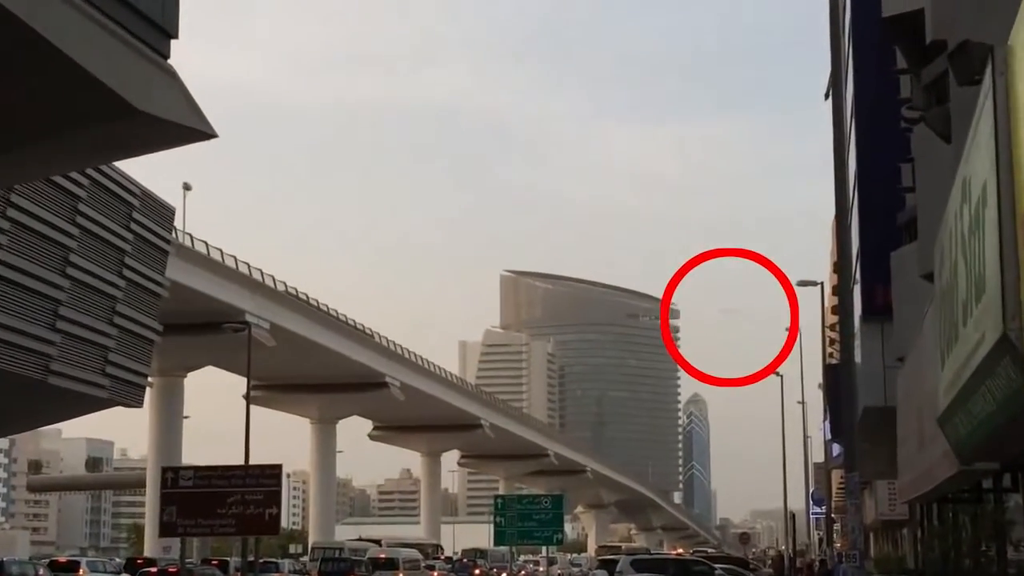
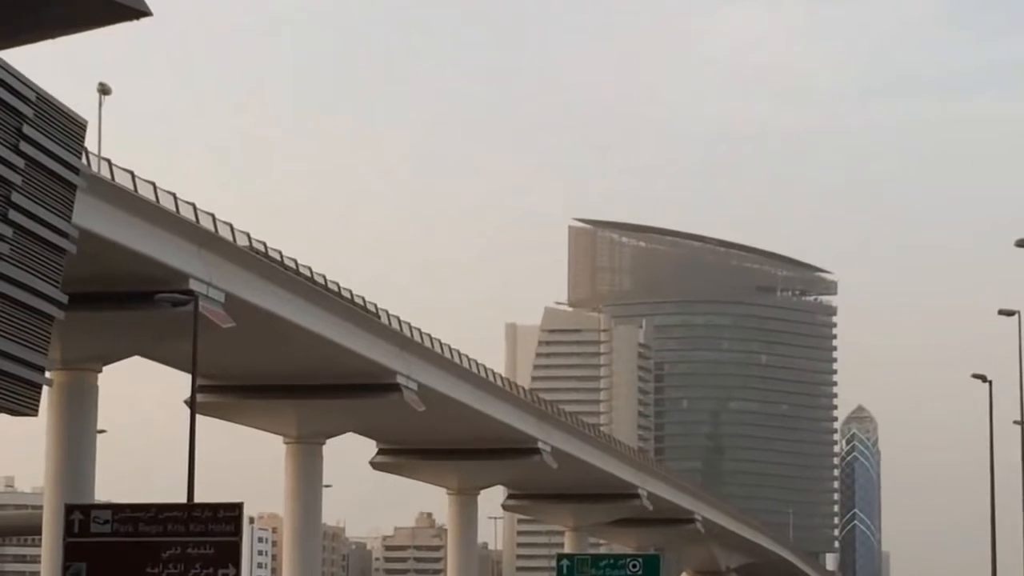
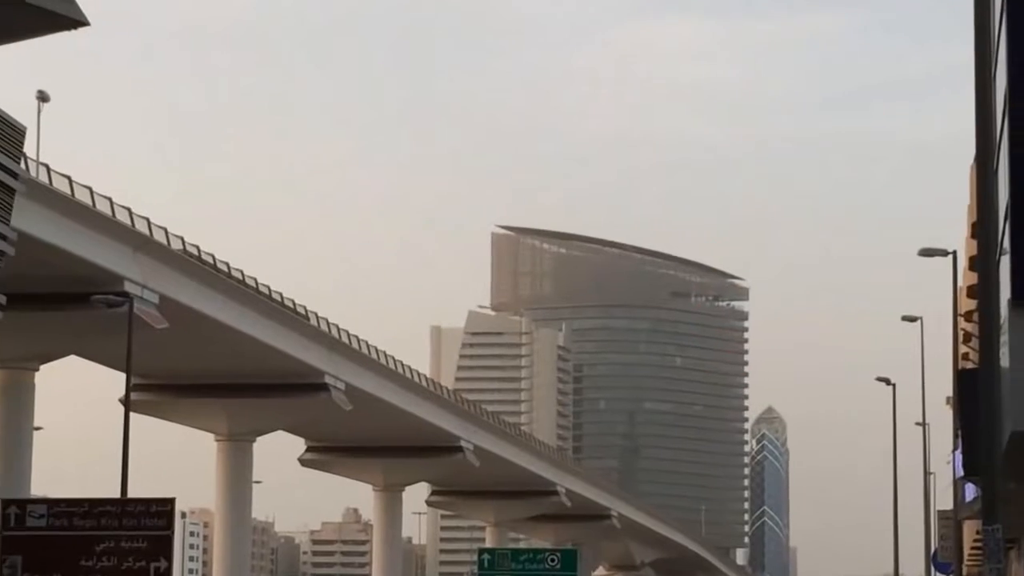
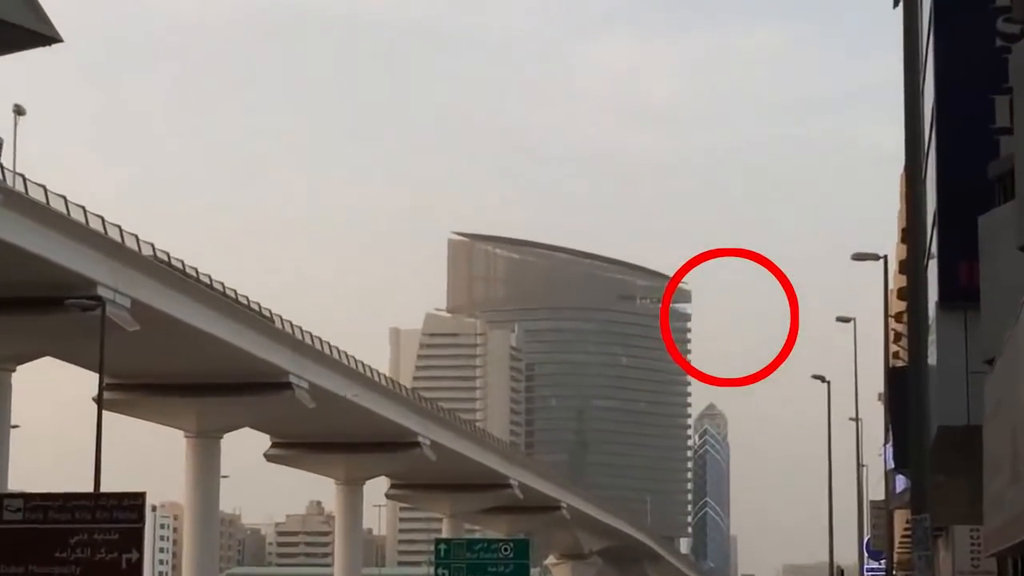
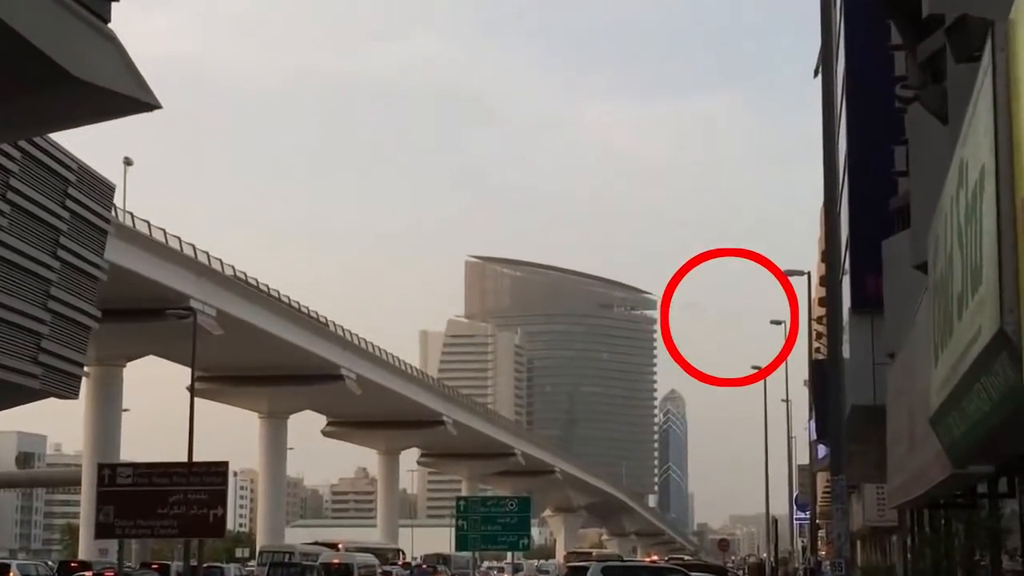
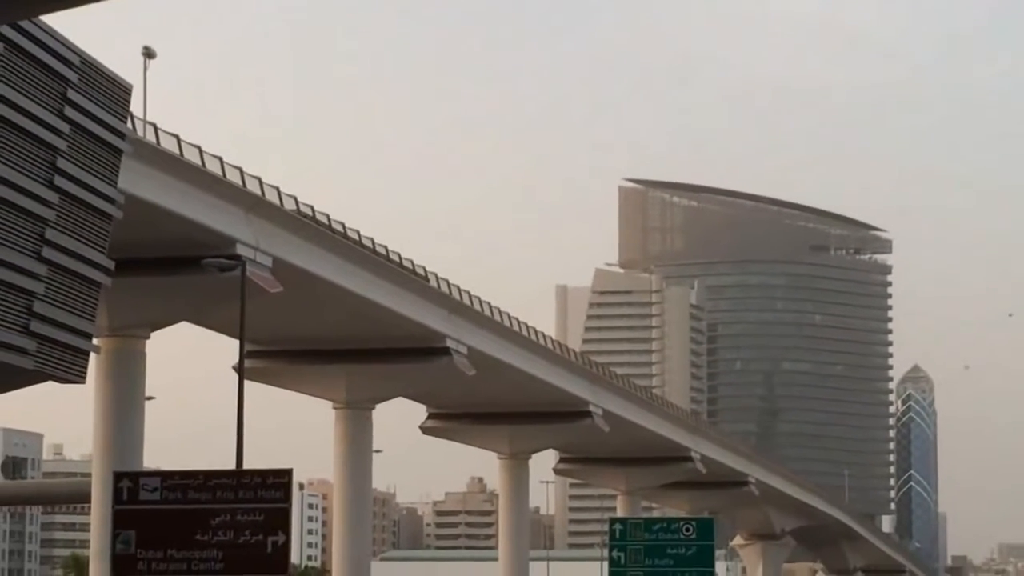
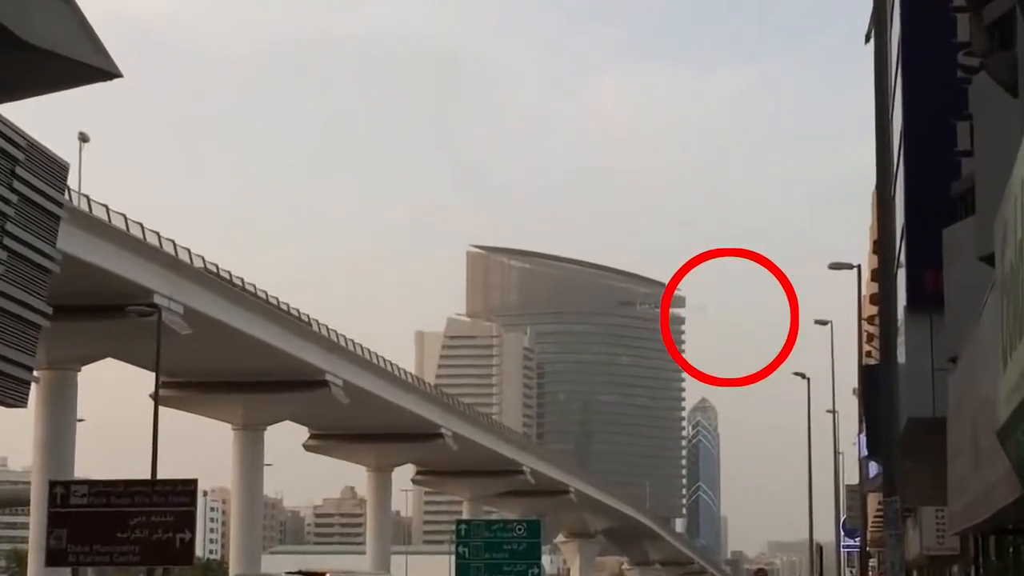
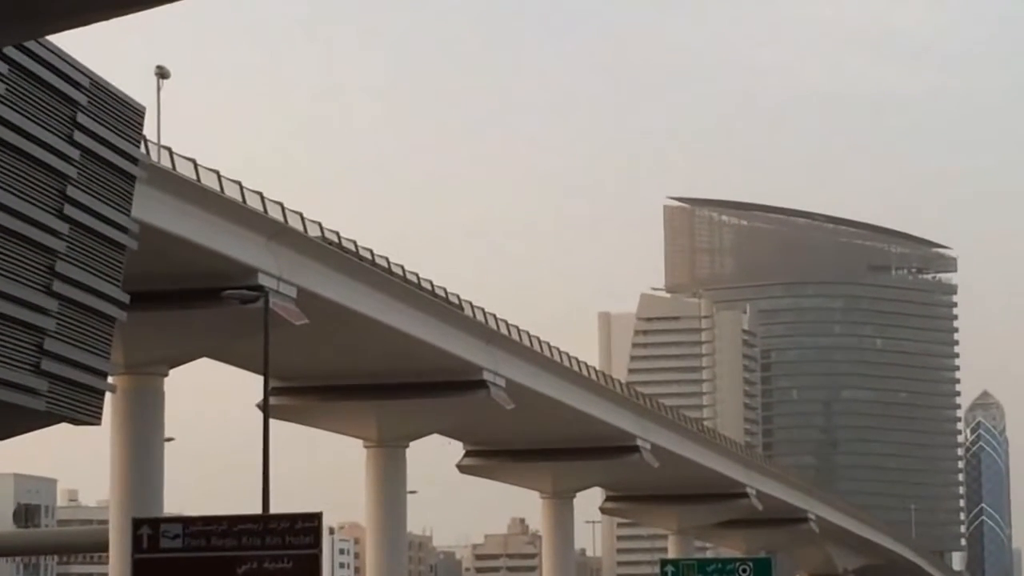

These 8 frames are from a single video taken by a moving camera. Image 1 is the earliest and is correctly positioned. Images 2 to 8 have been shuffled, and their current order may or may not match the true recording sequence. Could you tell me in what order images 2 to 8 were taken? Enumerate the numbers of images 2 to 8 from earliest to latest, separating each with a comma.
5, 7, 4, 3, 2, 6, 8
